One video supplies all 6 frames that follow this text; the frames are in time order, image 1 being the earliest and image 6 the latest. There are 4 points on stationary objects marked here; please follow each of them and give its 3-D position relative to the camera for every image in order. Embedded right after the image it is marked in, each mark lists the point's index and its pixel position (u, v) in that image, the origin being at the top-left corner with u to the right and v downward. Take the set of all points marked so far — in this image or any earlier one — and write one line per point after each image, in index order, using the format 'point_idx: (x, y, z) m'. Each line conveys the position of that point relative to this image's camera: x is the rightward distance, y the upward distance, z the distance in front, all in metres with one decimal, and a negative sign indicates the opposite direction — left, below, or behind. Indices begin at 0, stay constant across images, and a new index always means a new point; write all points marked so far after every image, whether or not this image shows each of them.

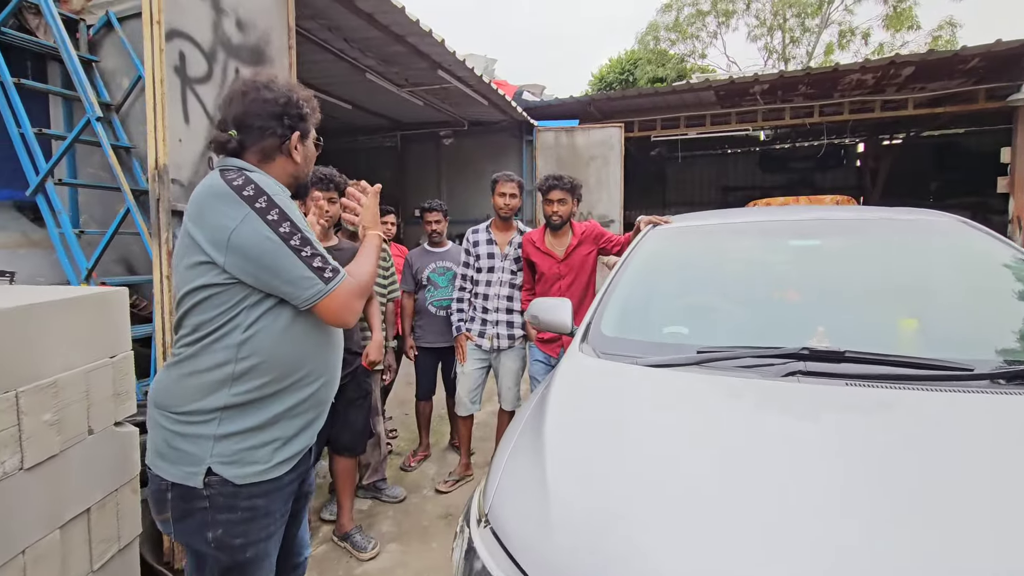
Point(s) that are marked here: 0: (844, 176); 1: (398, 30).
0: (+8.4, +2.9, +13.1) m
1: (-1.0, +2.3, +4.6) m
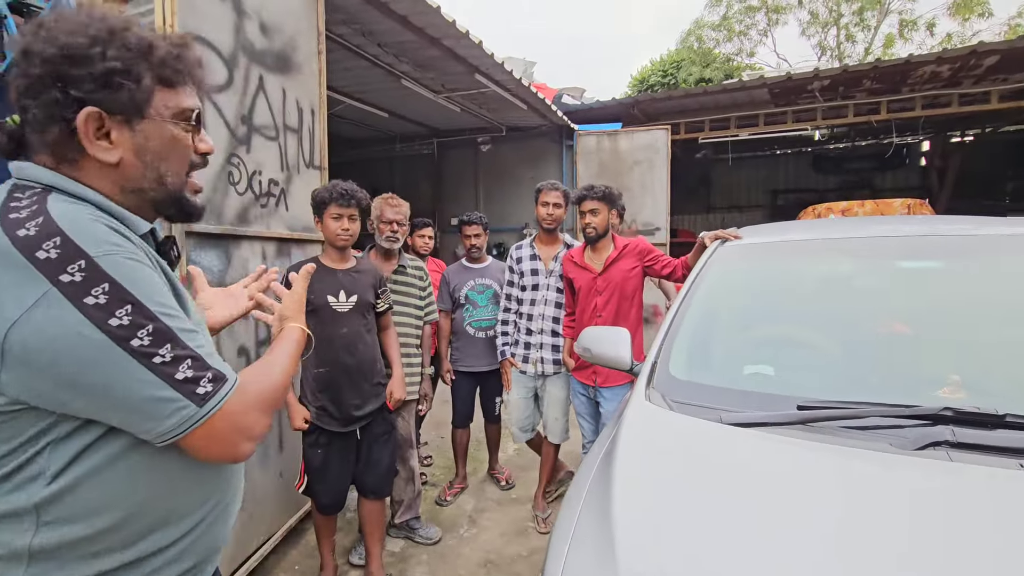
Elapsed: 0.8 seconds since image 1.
0: (+9.4, +2.7, +12.2) m
1: (-0.7, +2.2, +4.4) m
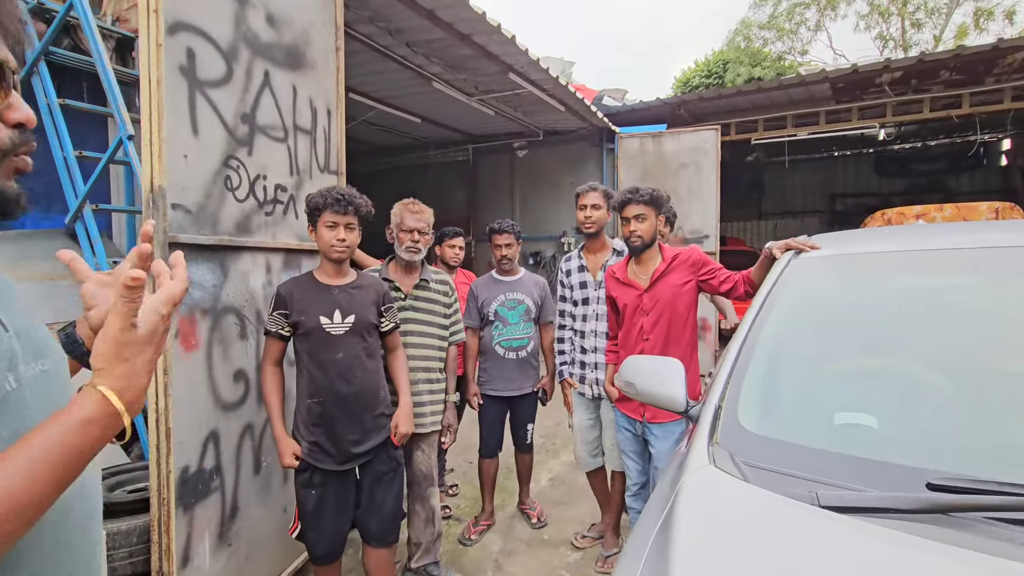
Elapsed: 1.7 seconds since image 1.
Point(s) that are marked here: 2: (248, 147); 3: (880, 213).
0: (+10.2, +2.4, +11.1) m
1: (-0.4, +2.1, +4.1) m
2: (-1.2, +0.6, +2.3) m
3: (+4.8, +1.0, +6.7) m
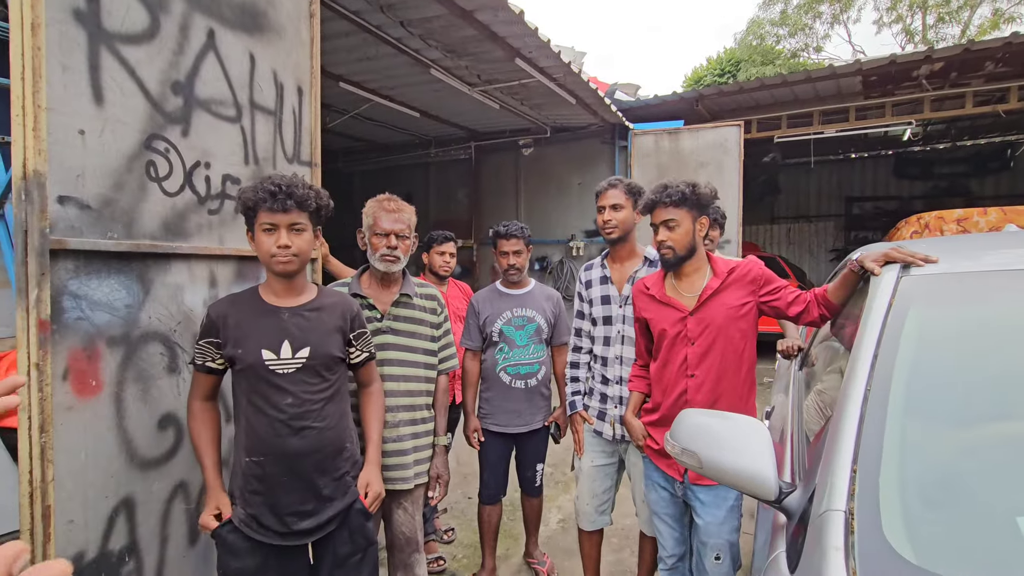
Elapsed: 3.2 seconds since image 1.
0: (+10.3, +2.2, +10.6) m
1: (-0.3, +2.0, +3.6) m
2: (-1.1, +0.6, +1.8) m
3: (+4.9, +0.9, +6.2) m
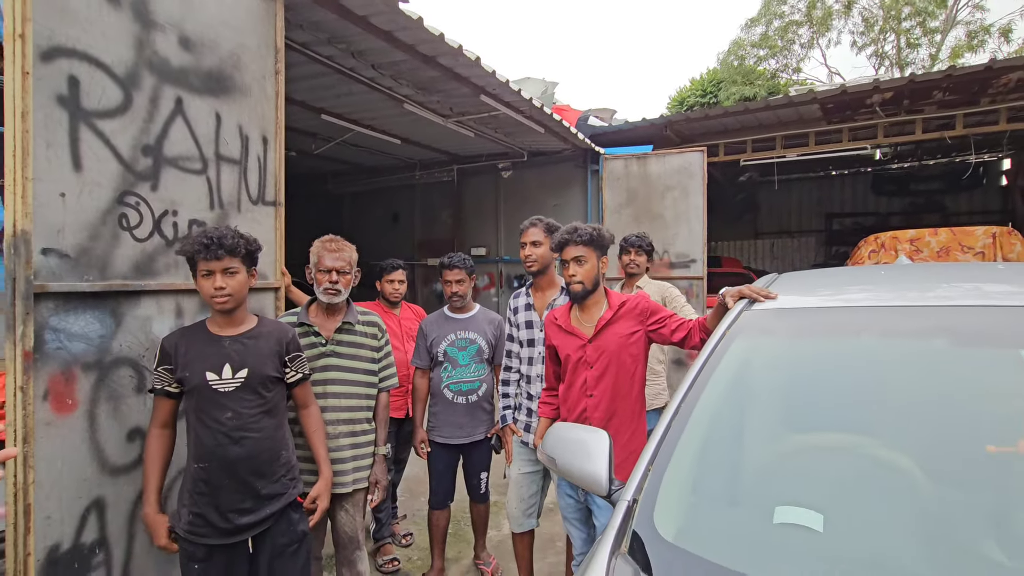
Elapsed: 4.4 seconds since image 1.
0: (+10.0, +1.9, +10.9) m
1: (-0.6, +1.8, +3.9) m
2: (-1.5, +0.4, +2.1) m
3: (+4.6, +0.6, +6.5) m
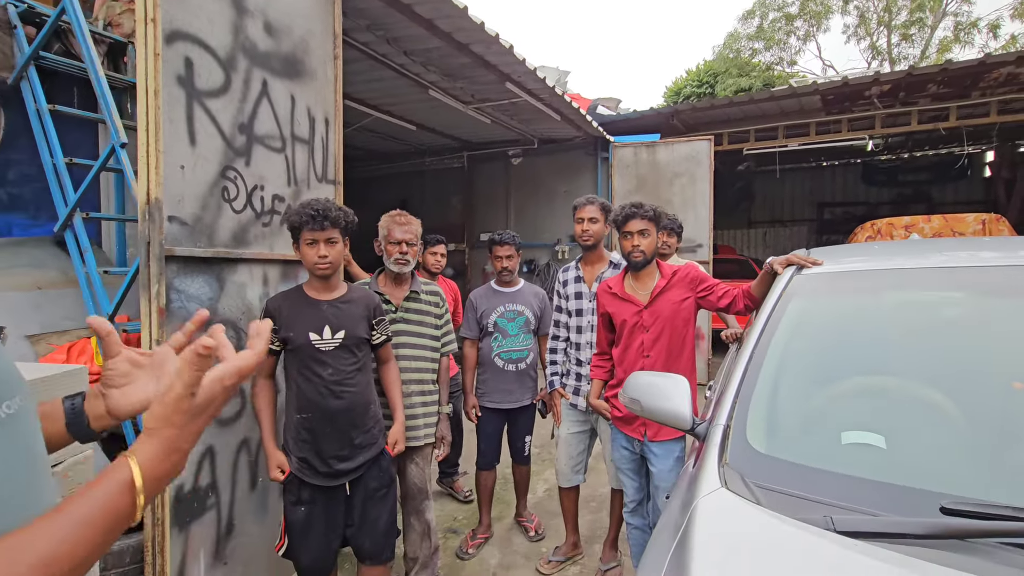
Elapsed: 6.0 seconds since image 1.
0: (+10.1, +2.2, +11.3) m
1: (-0.4, +2.0, +4.1) m
2: (-1.2, +0.6, +2.2) m
3: (+4.7, +0.9, +6.8) m
